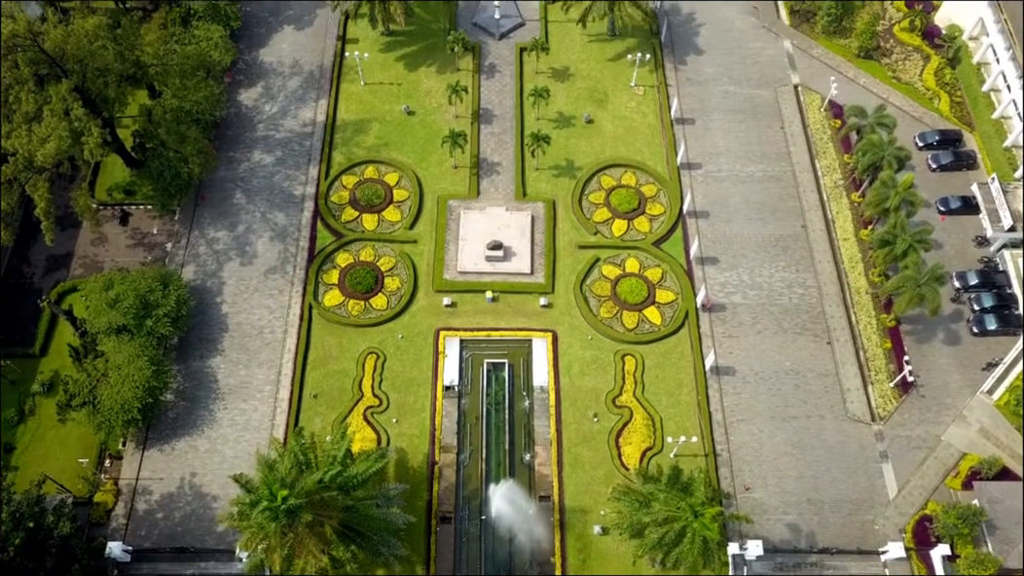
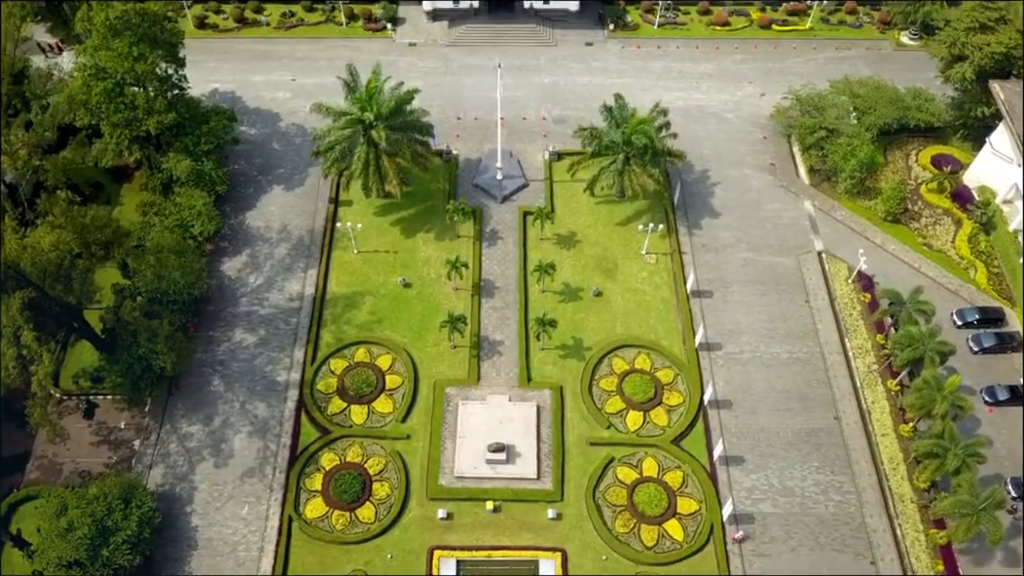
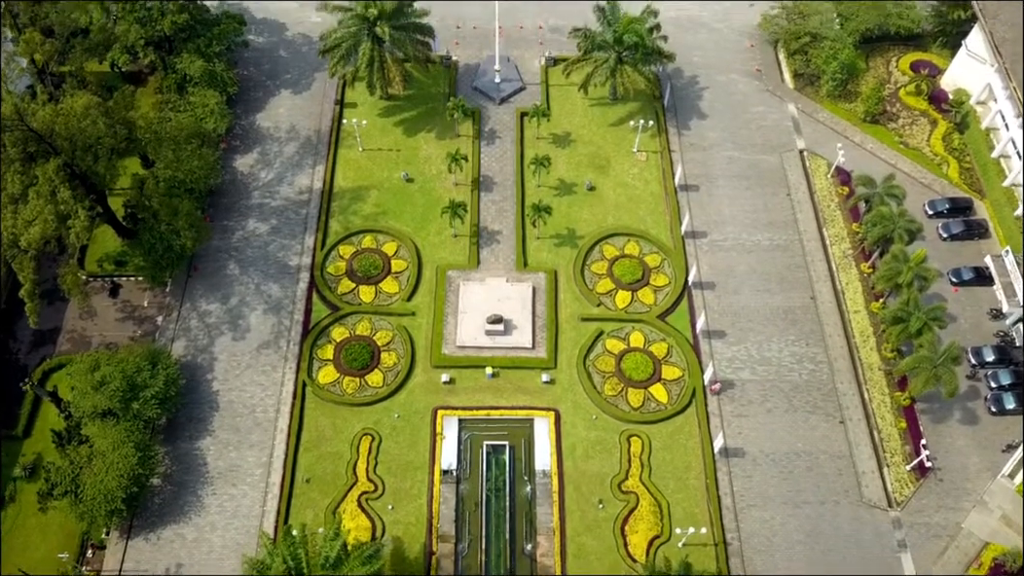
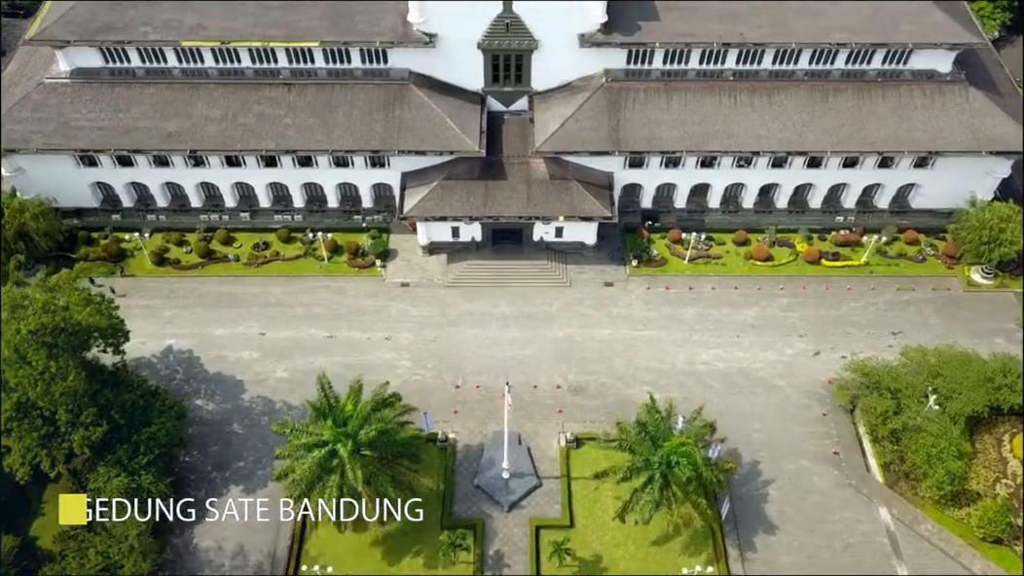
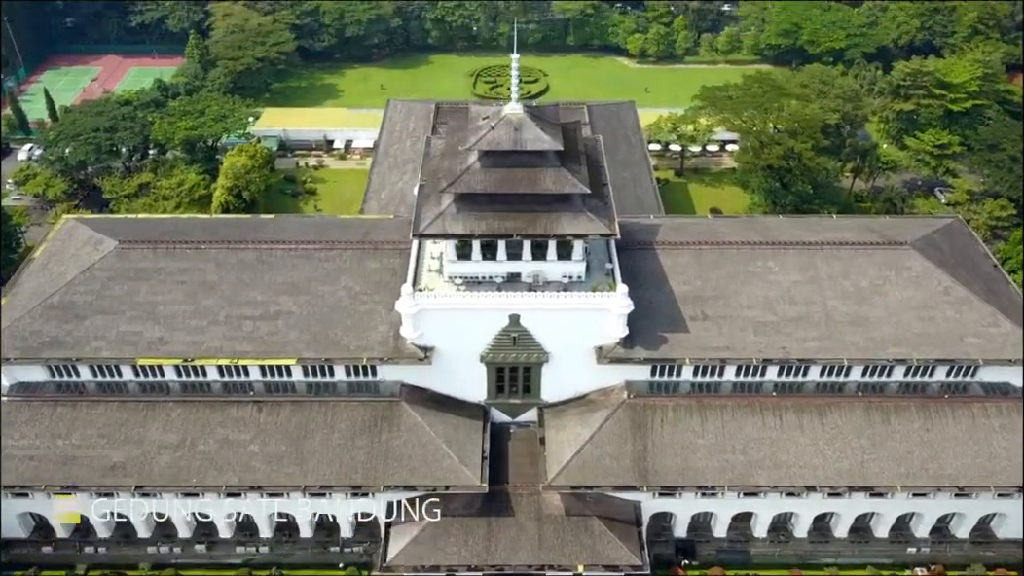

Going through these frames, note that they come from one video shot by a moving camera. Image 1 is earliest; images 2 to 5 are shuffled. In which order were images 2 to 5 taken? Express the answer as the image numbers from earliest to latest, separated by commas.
3, 2, 4, 5
